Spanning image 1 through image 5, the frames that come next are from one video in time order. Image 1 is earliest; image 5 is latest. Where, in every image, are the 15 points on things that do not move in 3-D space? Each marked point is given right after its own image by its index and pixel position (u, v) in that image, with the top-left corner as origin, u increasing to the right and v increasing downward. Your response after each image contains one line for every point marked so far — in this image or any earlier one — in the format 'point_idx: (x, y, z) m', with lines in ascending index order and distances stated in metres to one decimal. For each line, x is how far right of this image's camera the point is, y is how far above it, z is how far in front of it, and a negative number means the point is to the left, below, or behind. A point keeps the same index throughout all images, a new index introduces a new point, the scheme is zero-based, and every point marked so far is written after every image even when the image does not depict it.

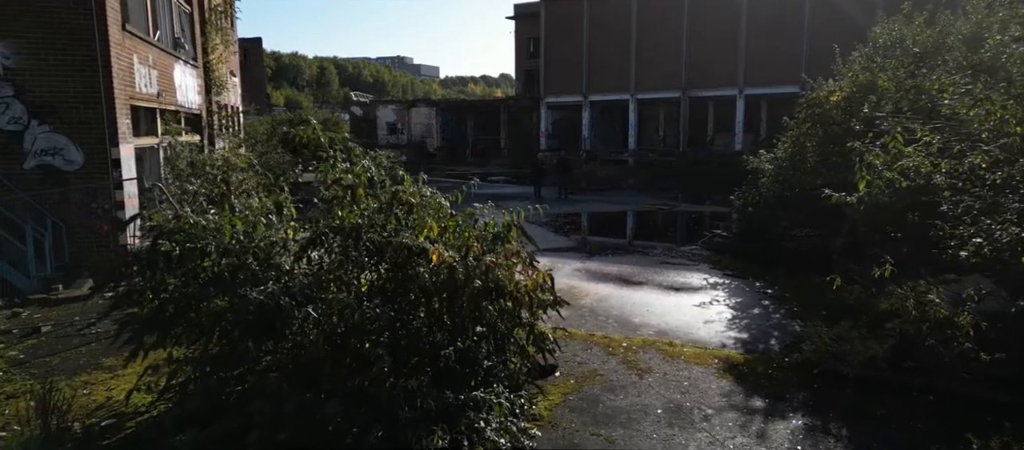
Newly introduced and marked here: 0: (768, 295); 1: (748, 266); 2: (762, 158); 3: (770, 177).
0: (+2.9, -0.8, +7.7) m
1: (+3.3, -0.6, +9.4) m
2: (+3.9, +1.1, +10.6) m
3: (+3.8, +0.7, +10.0) m
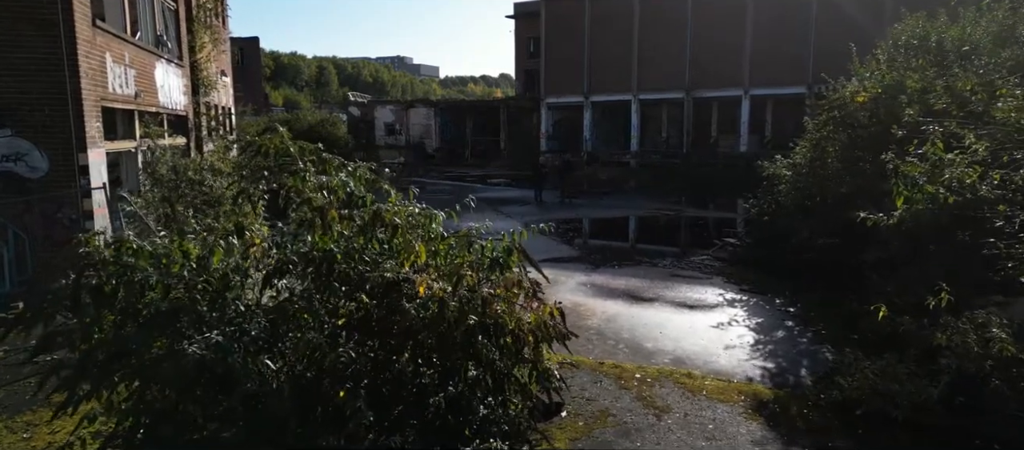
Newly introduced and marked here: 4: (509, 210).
0: (+2.9, -0.9, +7.1) m
1: (+3.3, -0.7, +8.7) m
2: (+3.9, +0.9, +10.0) m
3: (+3.8, +0.6, +9.4) m
4: (-0.1, +0.4, +17.2) m
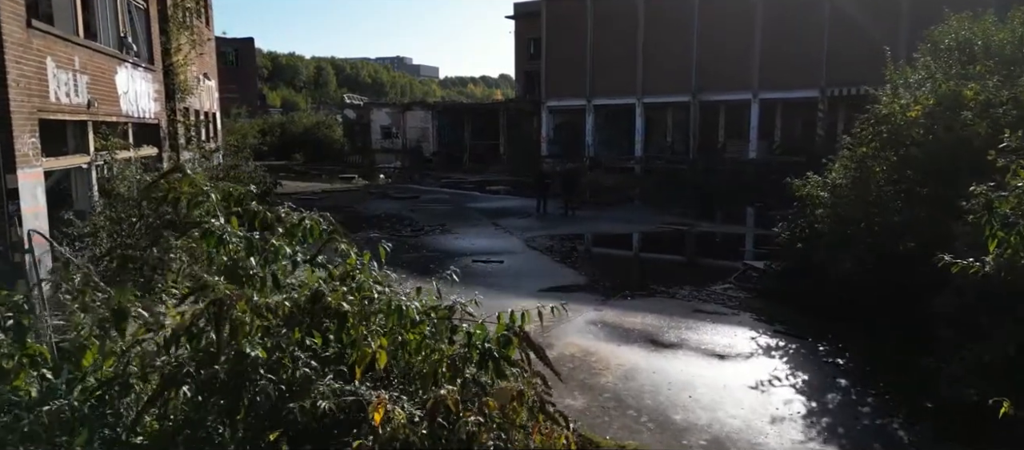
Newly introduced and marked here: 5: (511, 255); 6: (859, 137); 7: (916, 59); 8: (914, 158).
0: (+2.9, -1.3, +6.0) m
1: (+3.3, -1.0, +7.6) m
2: (+3.9, +0.6, +8.8) m
3: (+3.8, +0.2, +8.3) m
4: (-0.1, 0.0, +16.1) m
5: (0.0, -0.5, +12.0) m
6: (+4.3, +1.1, +8.3) m
7: (+6.2, +2.5, +10.3) m
8: (+4.2, +0.7, +7.0) m
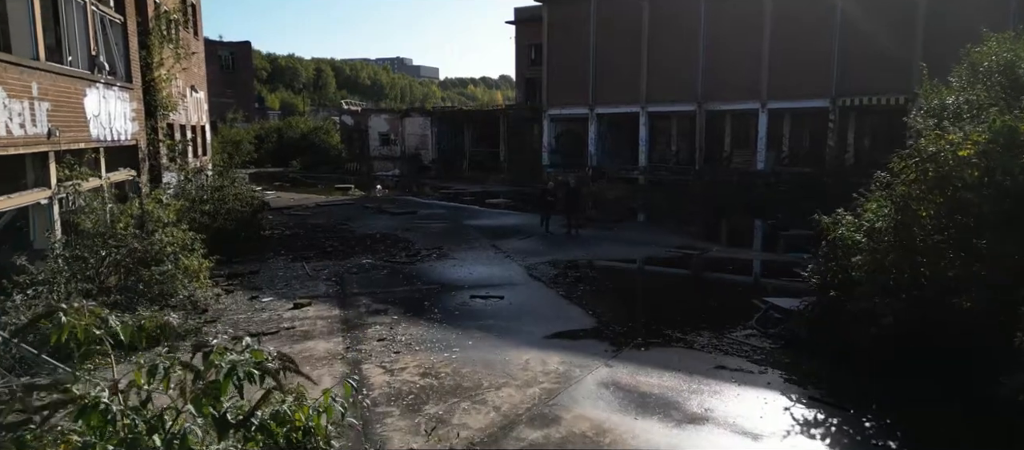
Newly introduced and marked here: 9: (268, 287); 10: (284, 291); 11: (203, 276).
0: (+2.9, -1.8, +5.1) m
1: (+3.3, -1.6, +6.8) m
2: (+3.9, +0.1, +8.0) m
3: (+3.8, -0.3, +7.5) m
4: (-0.1, -0.5, +15.3) m
5: (0.0, -1.0, +11.2) m
6: (+4.3, +0.6, +7.5) m
7: (+6.2, +2.0, +9.5) m
8: (+4.2, +0.2, +6.1) m
9: (-4.0, -1.0, +11.1) m
10: (-3.7, -1.1, +10.9) m
11: (-4.7, -0.8, +10.1) m
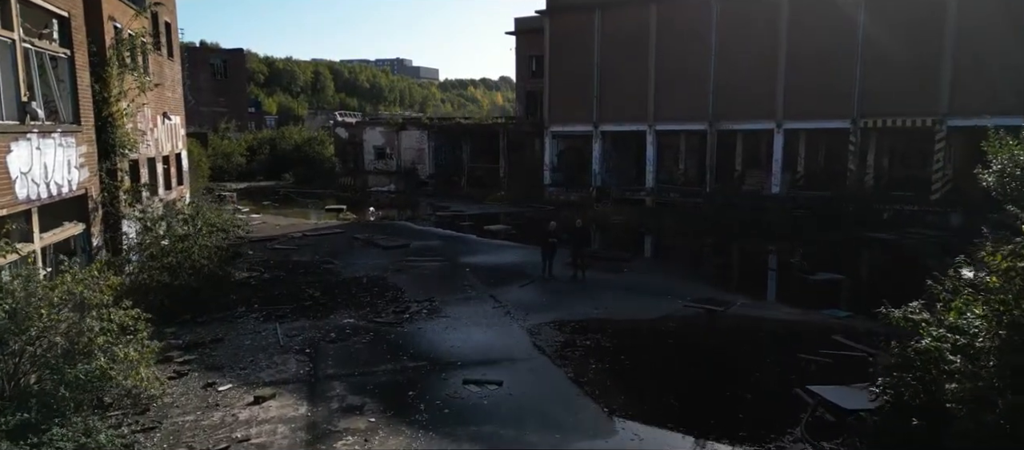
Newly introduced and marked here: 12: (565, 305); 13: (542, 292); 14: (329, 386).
0: (+2.9, -2.8, +3.6) m
1: (+3.3, -2.5, +5.3) m
2: (+3.9, -0.9, +6.5) m
3: (+3.8, -1.3, +6.0) m
4: (-0.1, -1.4, +13.8) m
5: (0.0, -2.0, +9.7) m
6: (+4.3, -0.4, +6.0) m
7: (+6.2, +1.0, +8.0) m
8: (+4.2, -0.8, +4.6) m
9: (-4.0, -2.0, +9.6) m
10: (-3.7, -2.1, +9.4) m
11: (-4.7, -1.7, +8.6) m
12: (+1.1, -1.6, +13.1) m
13: (+0.6, -1.4, +14.2) m
14: (-2.4, -2.1, +8.9) m
